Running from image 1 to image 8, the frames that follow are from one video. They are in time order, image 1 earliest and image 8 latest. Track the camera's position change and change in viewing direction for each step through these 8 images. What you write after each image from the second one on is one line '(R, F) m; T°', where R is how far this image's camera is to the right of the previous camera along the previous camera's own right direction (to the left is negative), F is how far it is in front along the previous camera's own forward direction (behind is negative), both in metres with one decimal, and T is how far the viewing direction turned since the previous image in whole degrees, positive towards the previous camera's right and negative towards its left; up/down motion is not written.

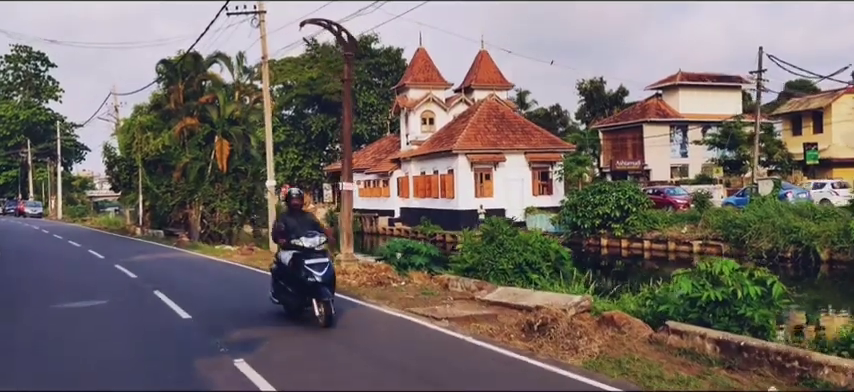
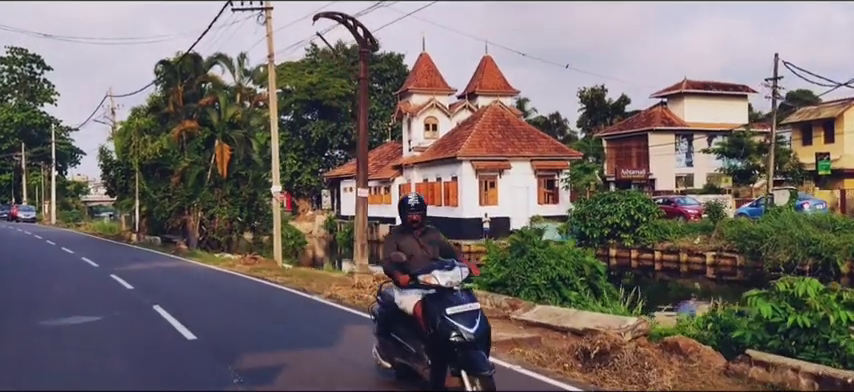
(-0.4, +1.0) m; 0°
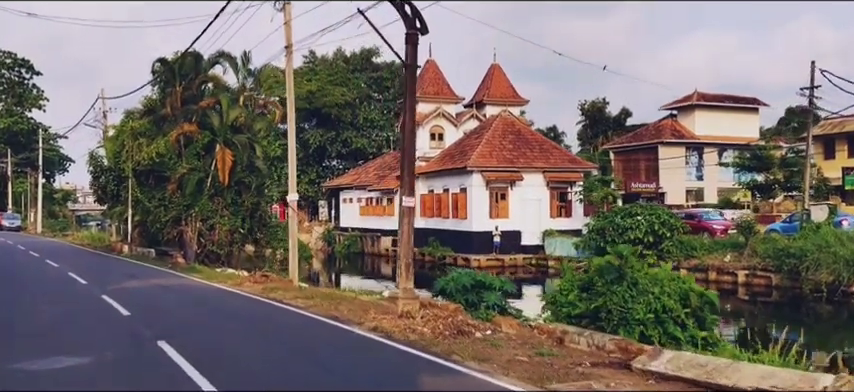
(-0.9, +2.2) m; +1°
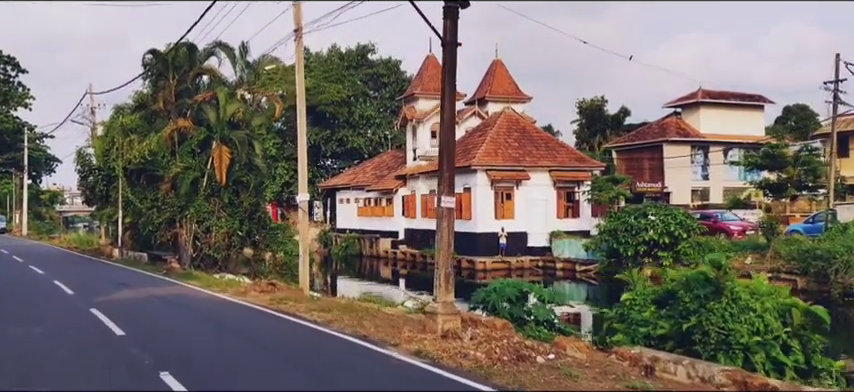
(-0.6, +1.6) m; +1°
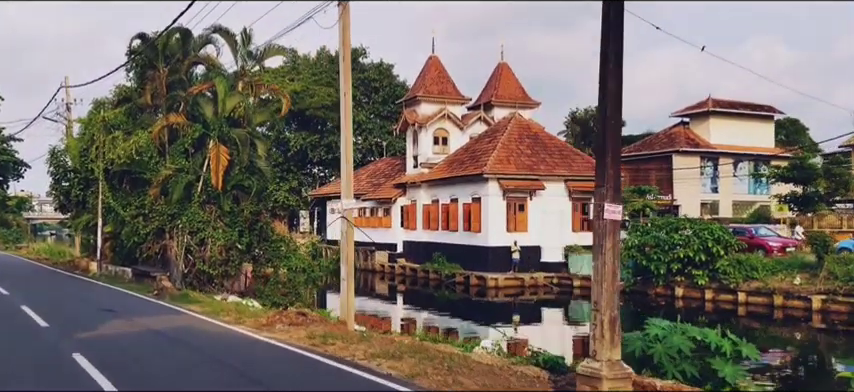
(-1.5, +3.2) m; +2°
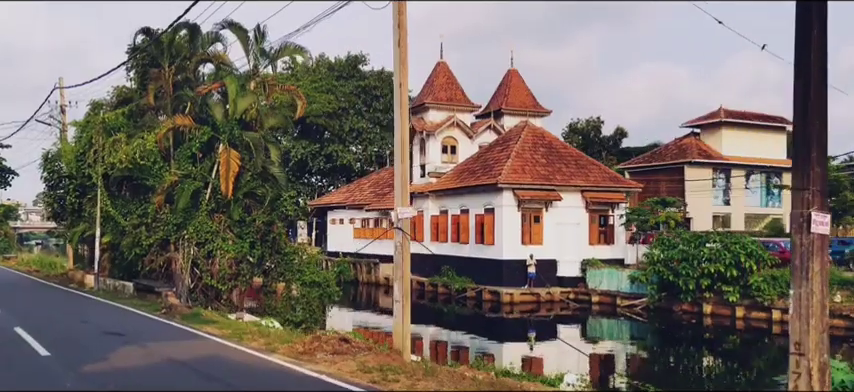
(-1.0, +1.7) m; +1°
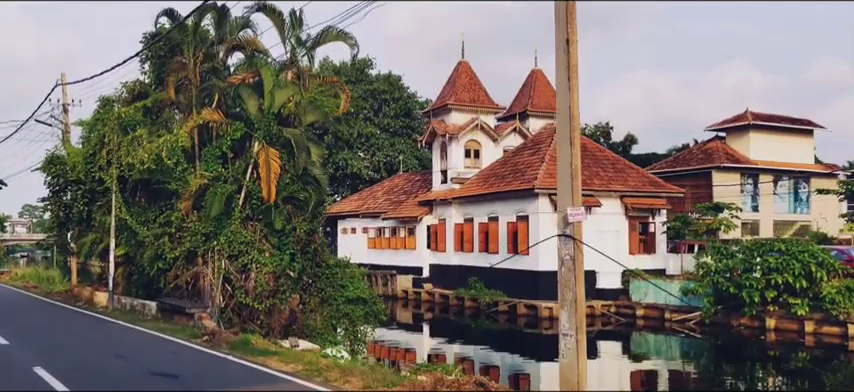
(-1.7, +2.6) m; +1°
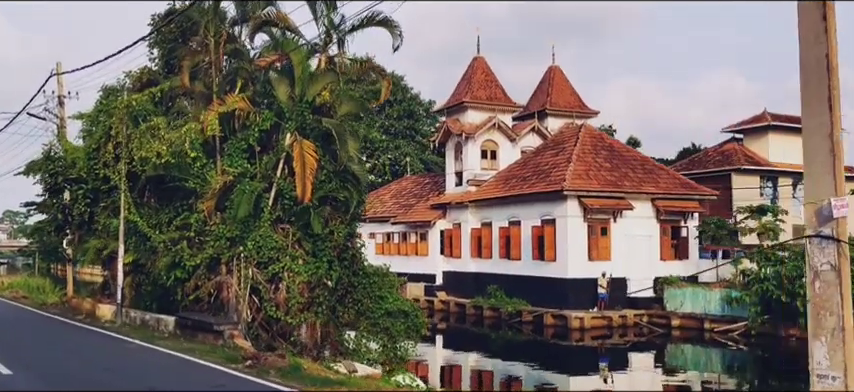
(-1.3, +2.2) m; +1°
